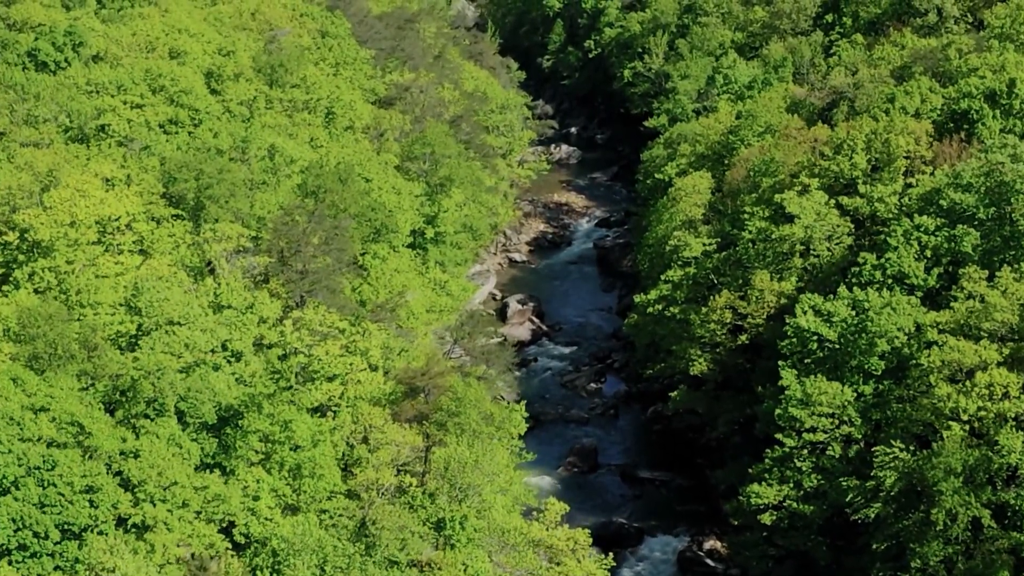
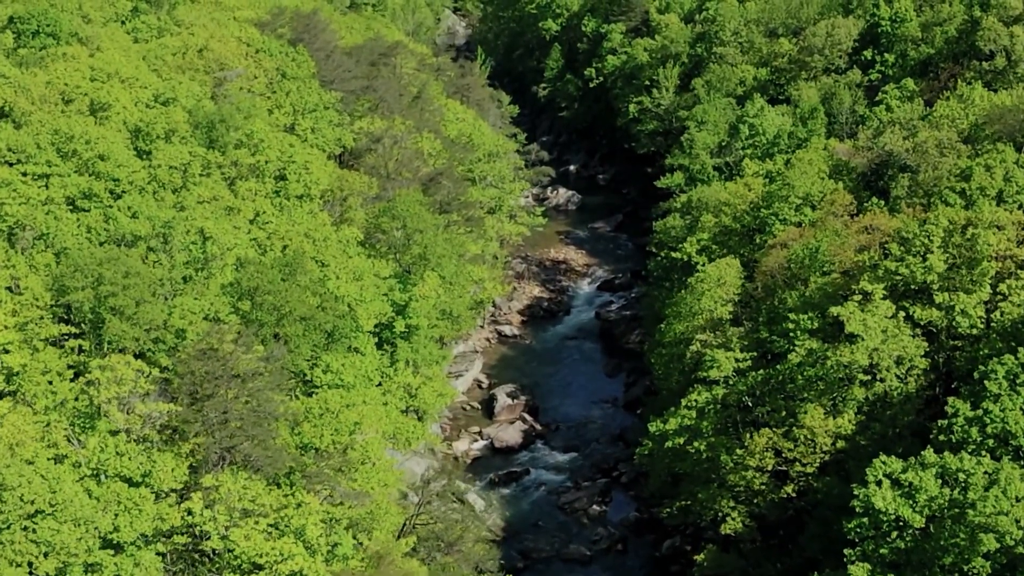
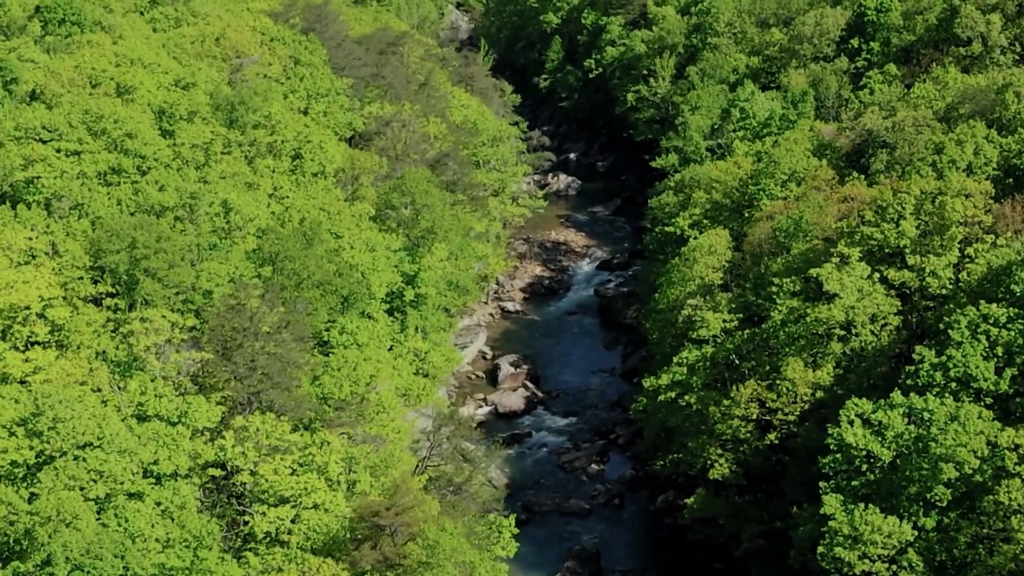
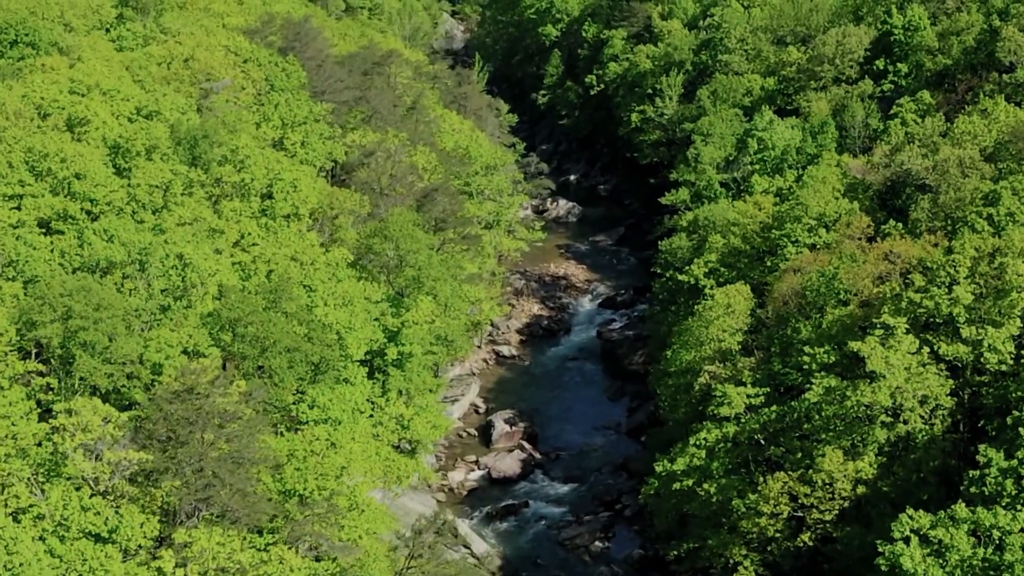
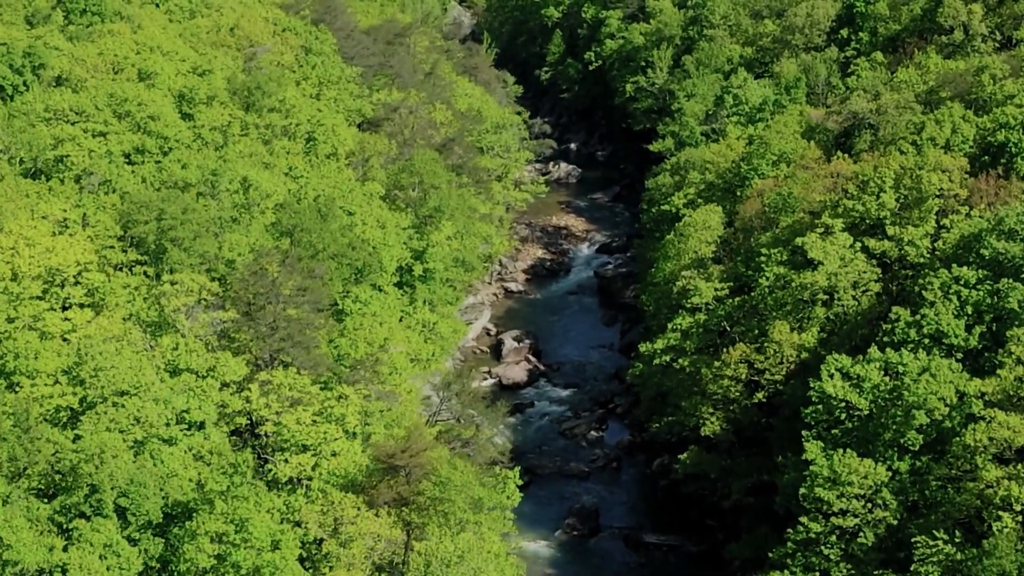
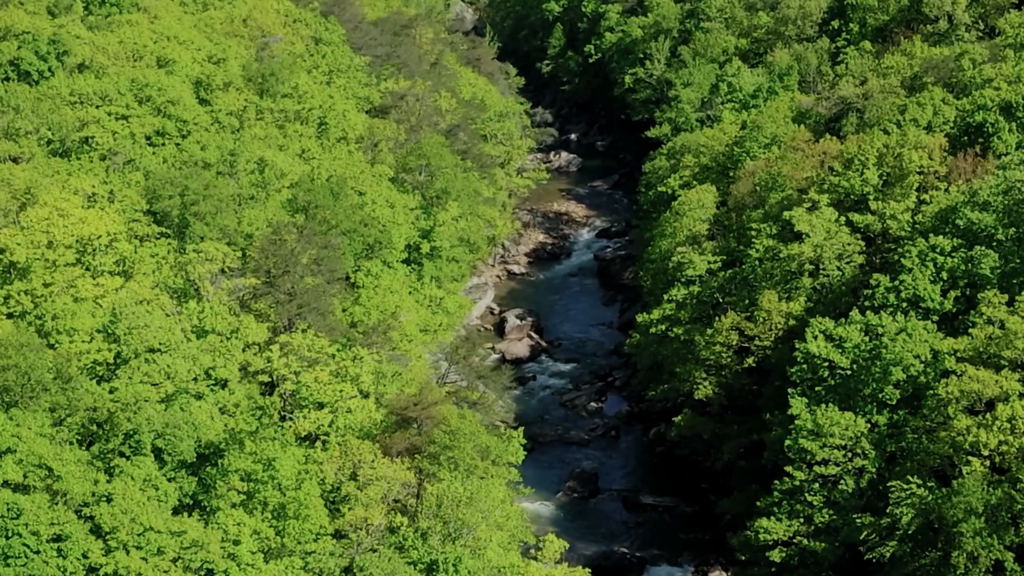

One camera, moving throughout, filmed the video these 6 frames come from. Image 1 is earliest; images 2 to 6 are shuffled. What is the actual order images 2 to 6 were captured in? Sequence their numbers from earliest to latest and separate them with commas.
6, 5, 3, 2, 4
